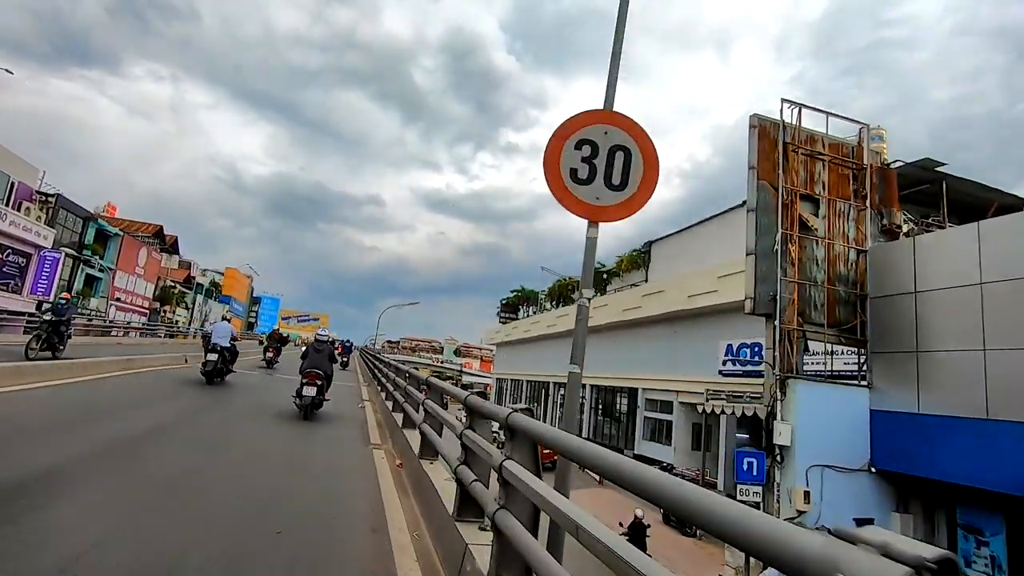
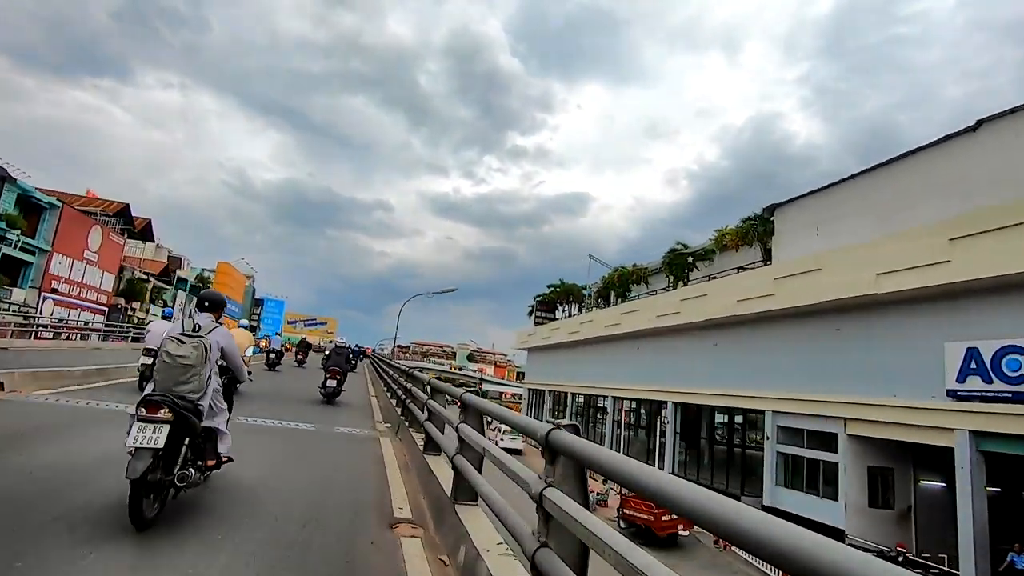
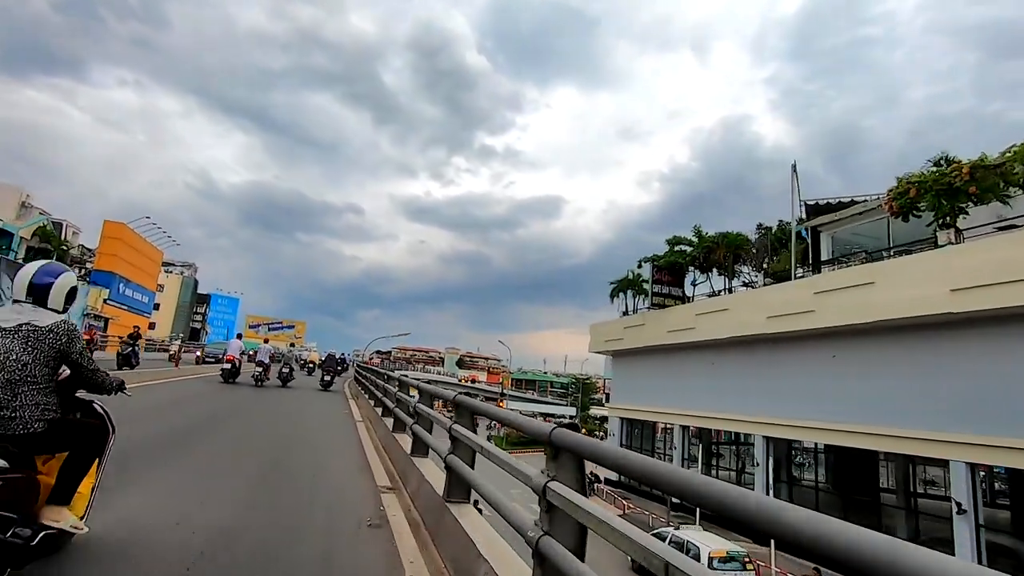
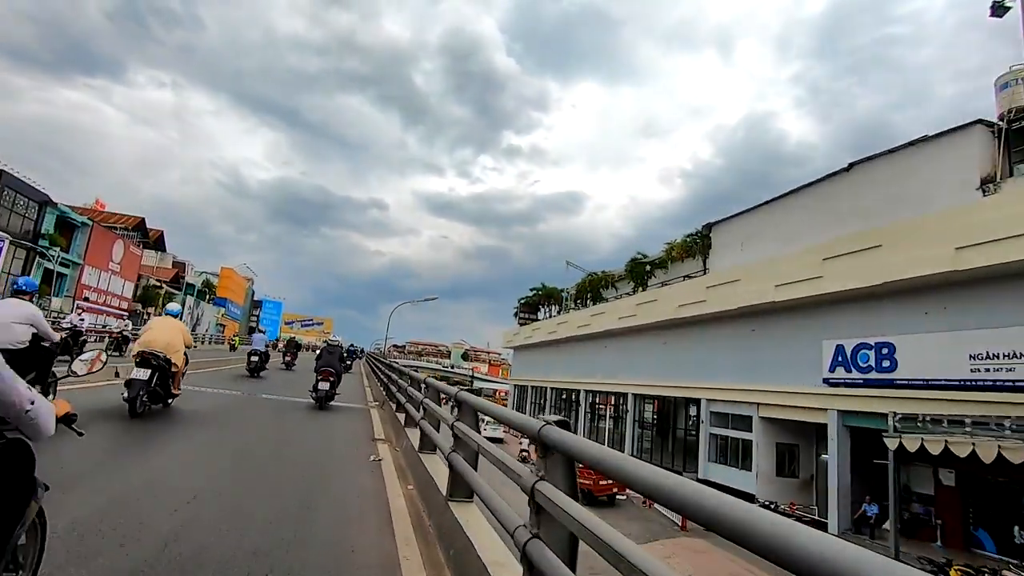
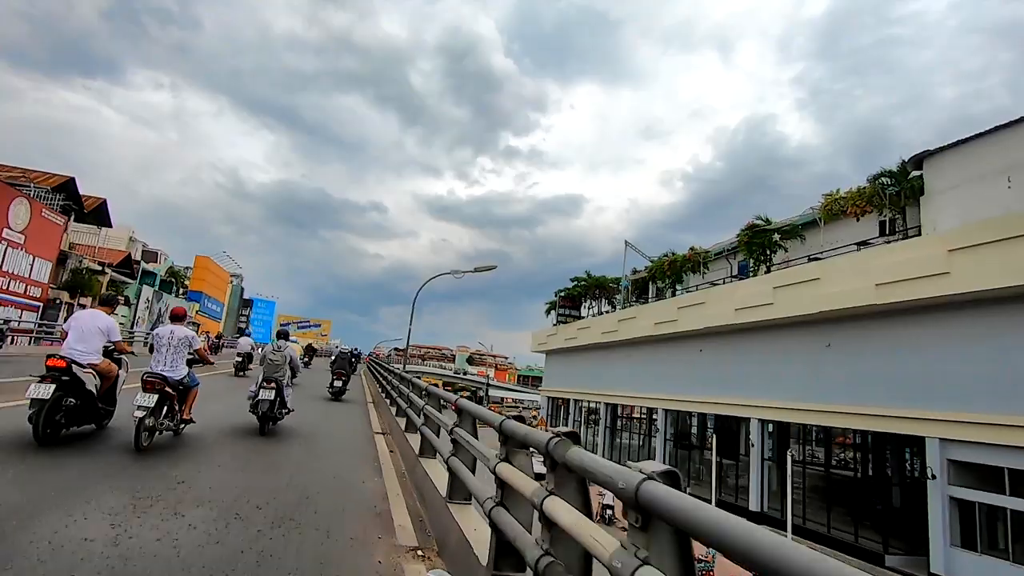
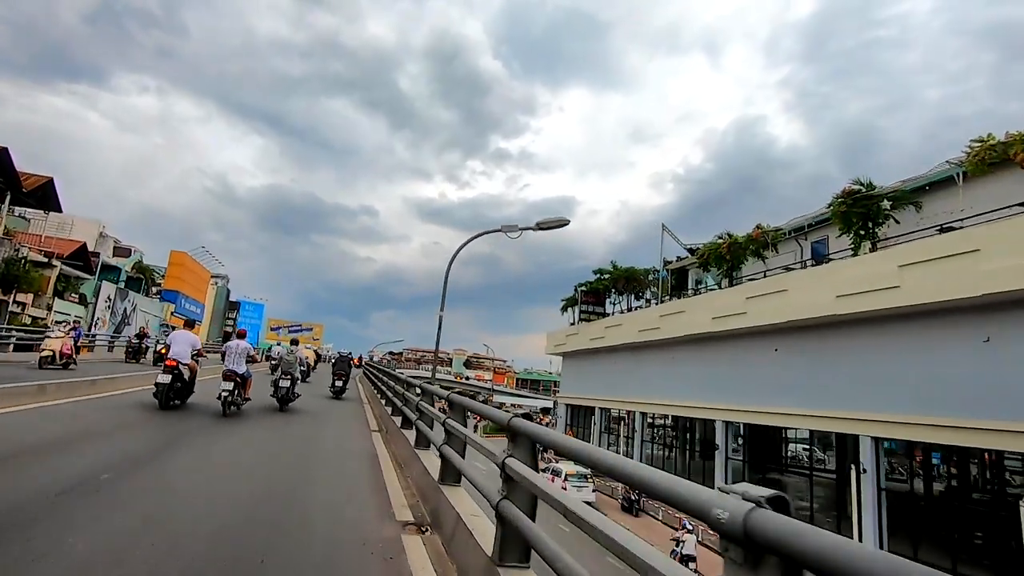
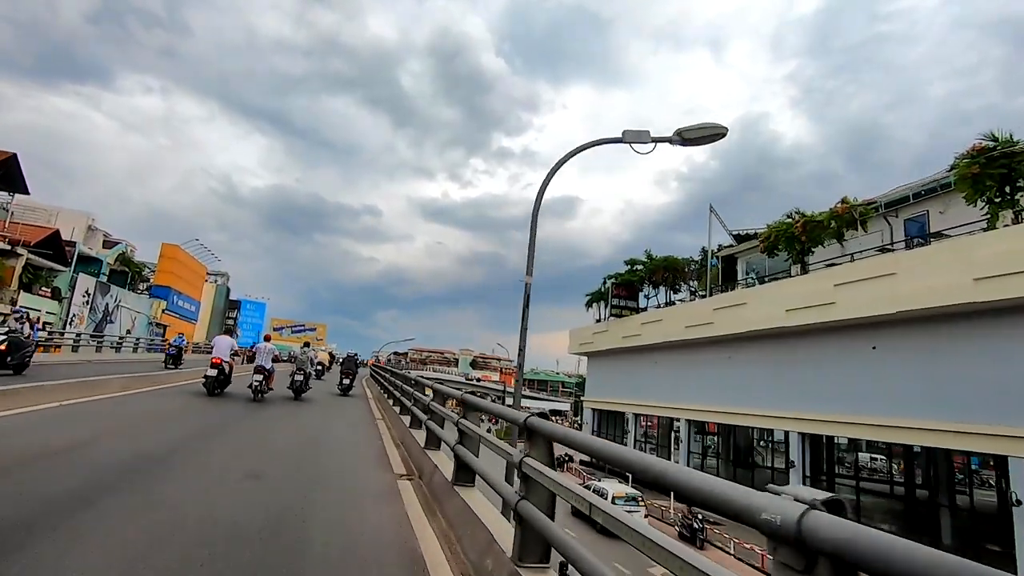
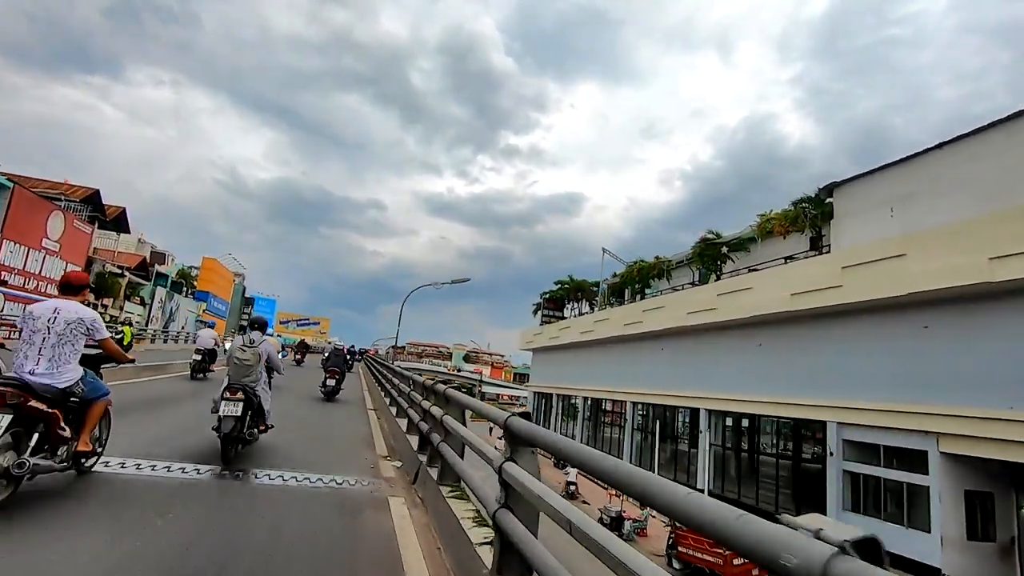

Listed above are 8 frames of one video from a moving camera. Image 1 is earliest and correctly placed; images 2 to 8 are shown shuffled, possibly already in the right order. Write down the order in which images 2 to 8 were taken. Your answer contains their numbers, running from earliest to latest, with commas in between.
4, 2, 8, 5, 6, 7, 3
